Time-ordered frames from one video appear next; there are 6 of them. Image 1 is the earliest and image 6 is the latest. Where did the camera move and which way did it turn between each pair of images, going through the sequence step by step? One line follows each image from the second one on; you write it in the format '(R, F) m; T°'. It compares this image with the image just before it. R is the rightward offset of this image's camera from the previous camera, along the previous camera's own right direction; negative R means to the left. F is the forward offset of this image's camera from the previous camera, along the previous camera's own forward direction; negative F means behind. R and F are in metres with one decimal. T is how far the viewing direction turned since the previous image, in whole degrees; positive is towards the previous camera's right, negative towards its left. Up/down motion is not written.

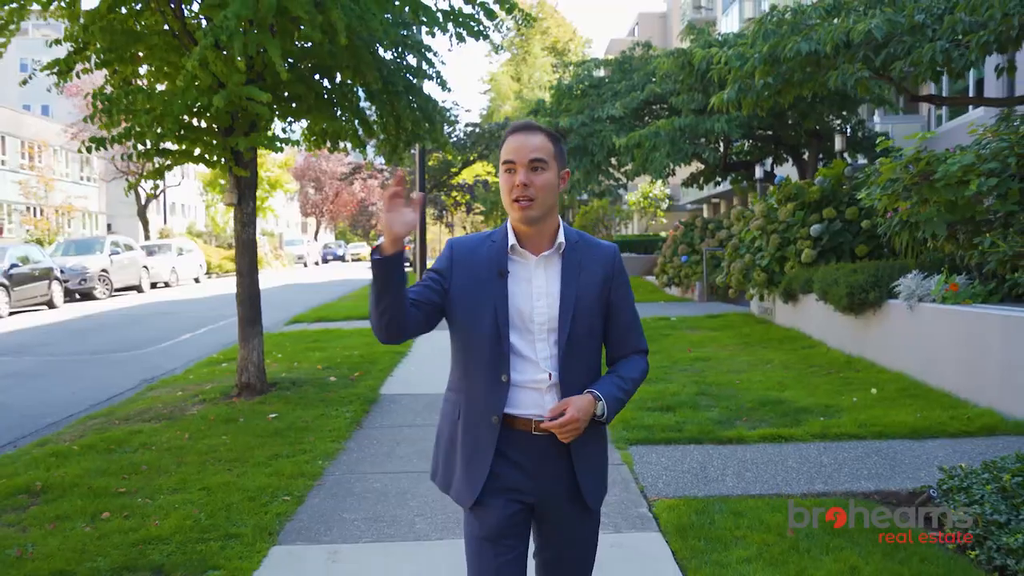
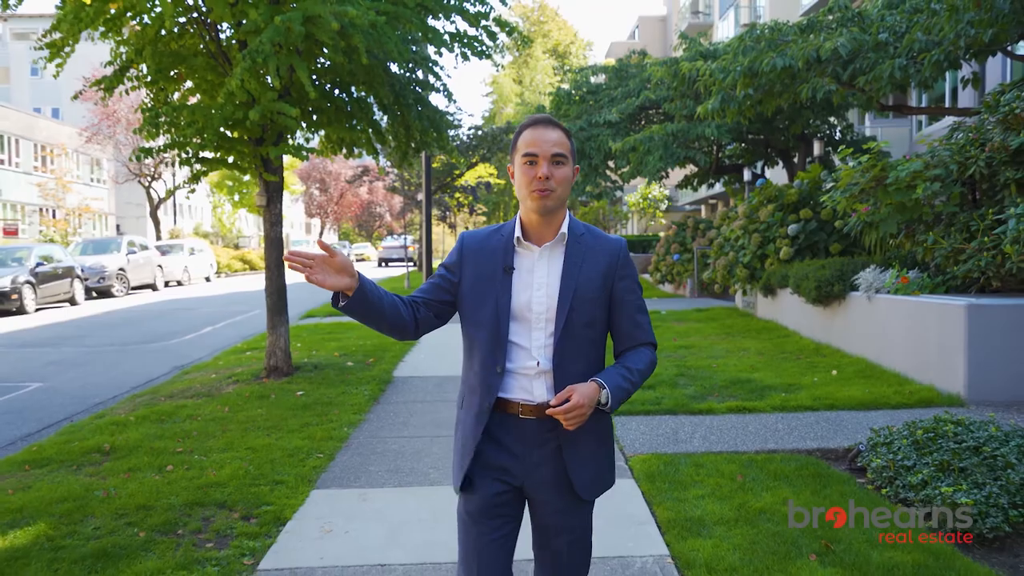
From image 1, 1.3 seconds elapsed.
(0.0, -1.0) m; 0°
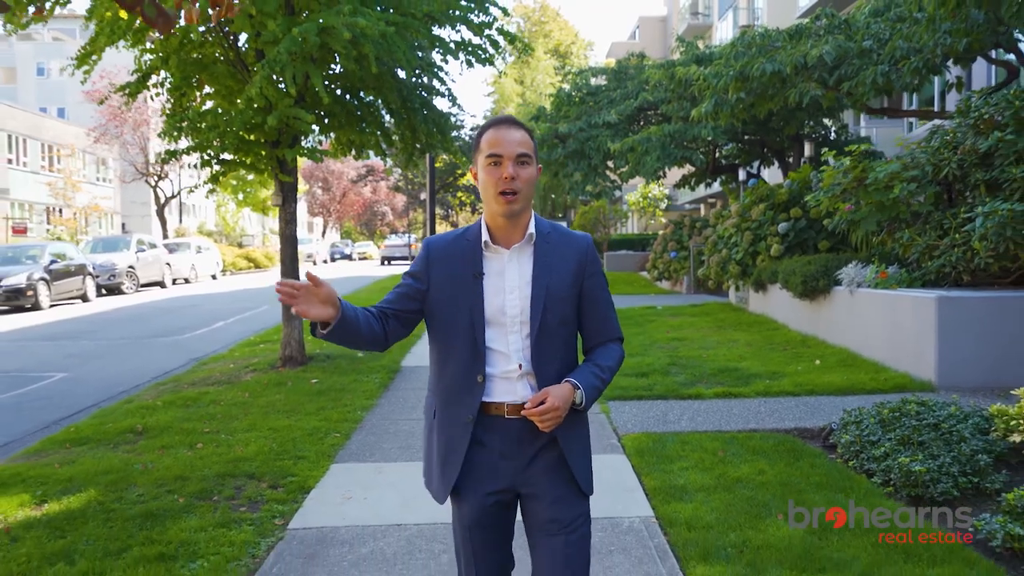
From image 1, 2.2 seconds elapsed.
(0.0, -0.5) m; 0°
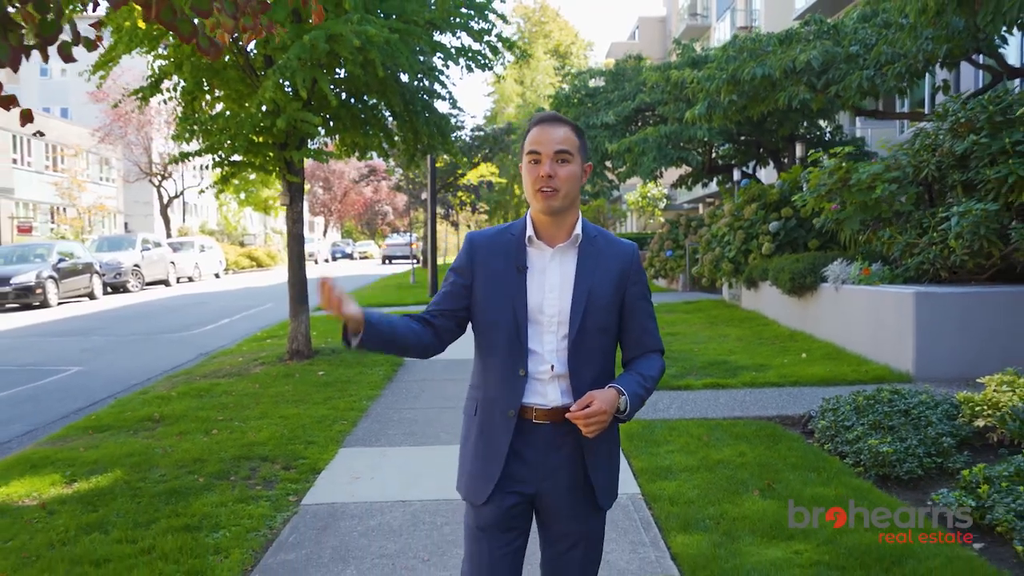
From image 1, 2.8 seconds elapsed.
(0.0, -0.4) m; 0°
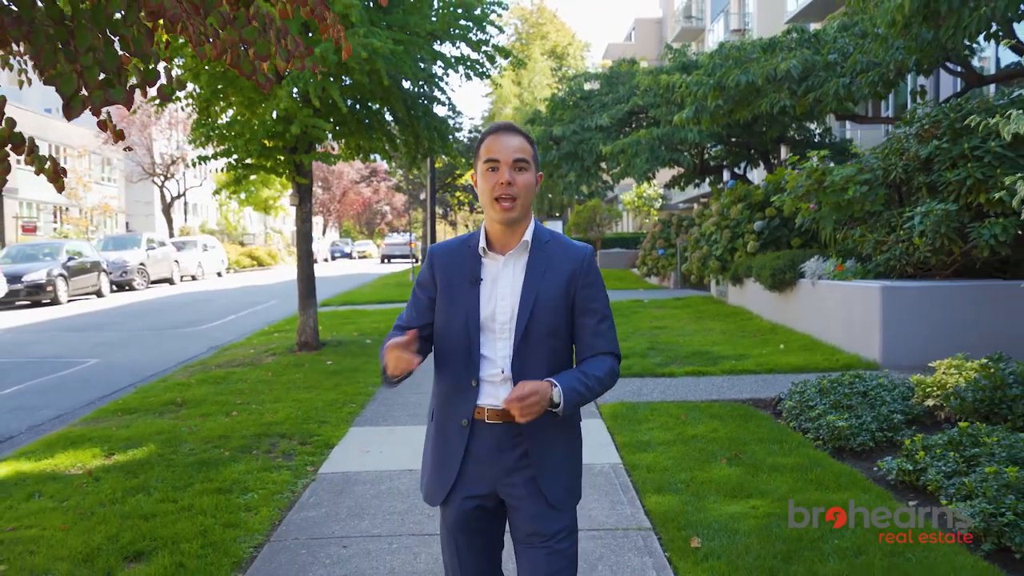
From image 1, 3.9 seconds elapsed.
(0.0, -0.6) m; 0°
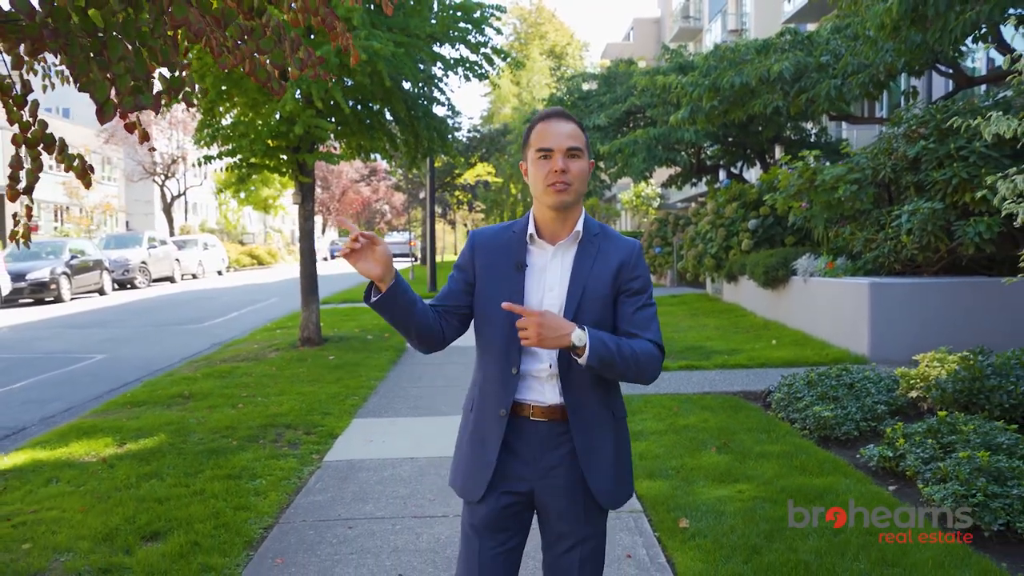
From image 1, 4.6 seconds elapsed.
(0.0, -0.2) m; 0°
